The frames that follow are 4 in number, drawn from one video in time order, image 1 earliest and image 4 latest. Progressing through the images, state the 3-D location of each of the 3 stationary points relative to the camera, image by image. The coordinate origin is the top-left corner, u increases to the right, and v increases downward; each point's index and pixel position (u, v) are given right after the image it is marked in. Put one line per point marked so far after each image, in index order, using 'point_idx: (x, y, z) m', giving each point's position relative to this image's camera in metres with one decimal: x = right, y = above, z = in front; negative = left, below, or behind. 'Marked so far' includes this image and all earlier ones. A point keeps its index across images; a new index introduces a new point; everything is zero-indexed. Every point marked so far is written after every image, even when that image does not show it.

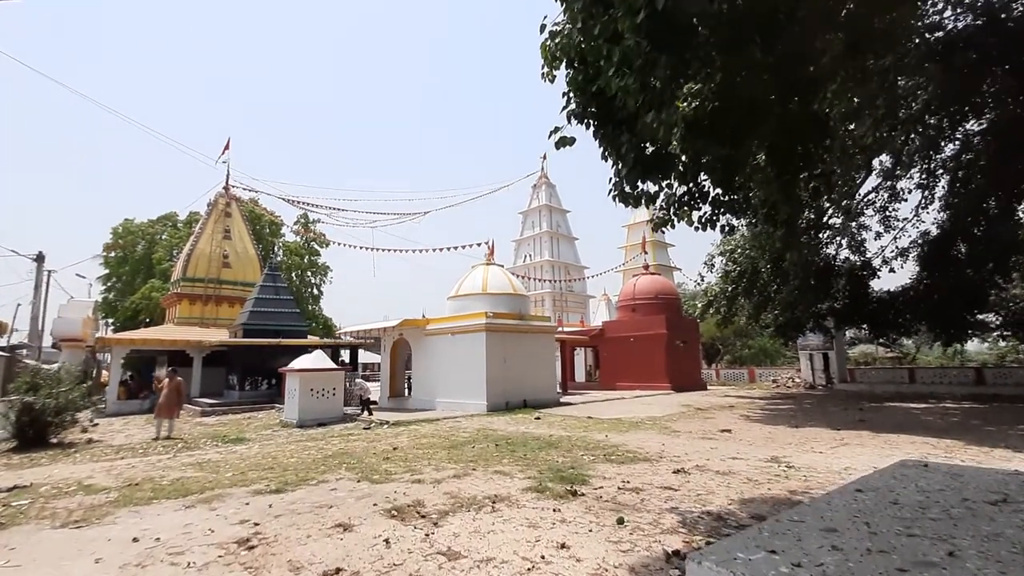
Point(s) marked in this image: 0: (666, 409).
0: (+3.6, -2.9, +12.5) m
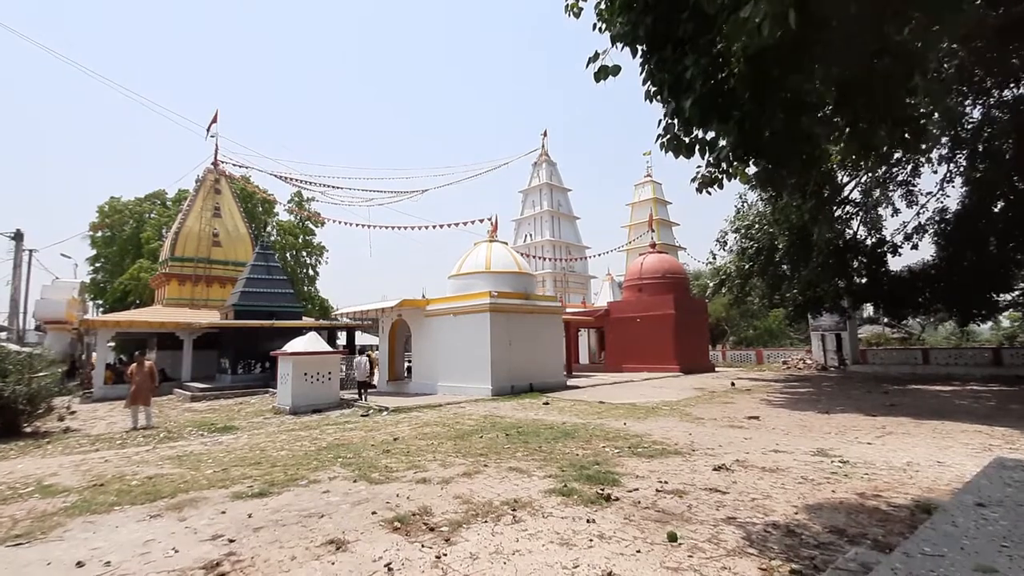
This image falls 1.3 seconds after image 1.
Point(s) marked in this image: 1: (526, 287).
0: (+3.8, -2.4, +11.9) m
1: (+0.4, 0.0, +14.0) m
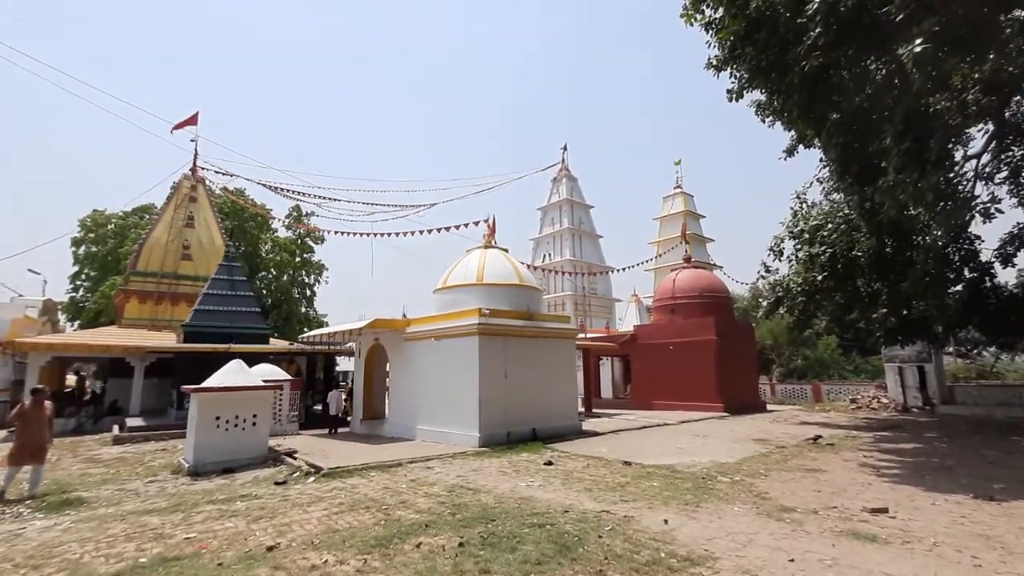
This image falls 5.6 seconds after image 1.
0: (+3.7, -2.6, +8.7) m
1: (+0.4, -0.3, +11.1) m
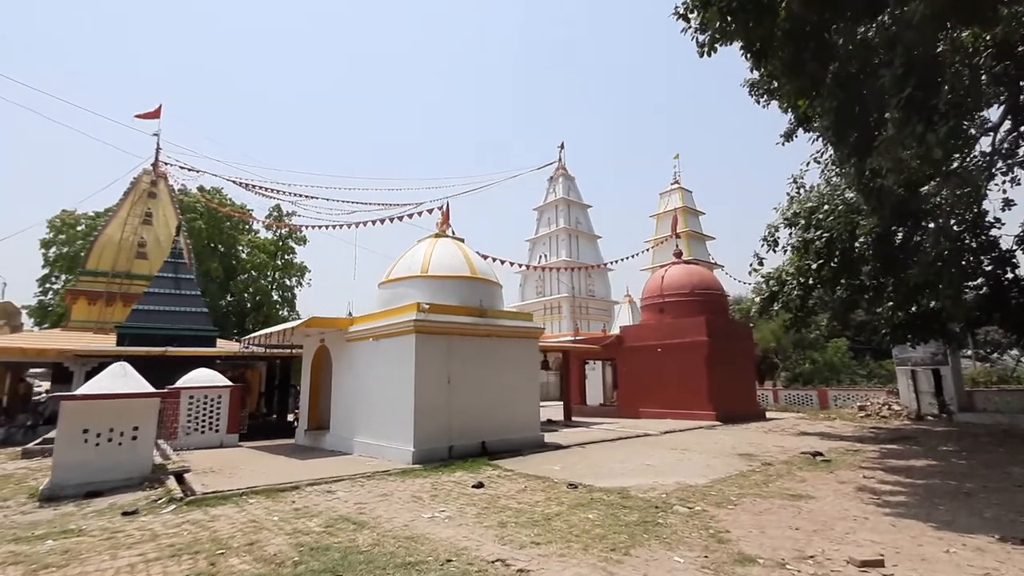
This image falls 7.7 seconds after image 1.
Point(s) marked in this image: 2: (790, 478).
0: (+2.8, -2.4, +7.3) m
1: (-0.5, -0.2, +9.8) m
2: (+3.4, -2.3, +6.5) m
